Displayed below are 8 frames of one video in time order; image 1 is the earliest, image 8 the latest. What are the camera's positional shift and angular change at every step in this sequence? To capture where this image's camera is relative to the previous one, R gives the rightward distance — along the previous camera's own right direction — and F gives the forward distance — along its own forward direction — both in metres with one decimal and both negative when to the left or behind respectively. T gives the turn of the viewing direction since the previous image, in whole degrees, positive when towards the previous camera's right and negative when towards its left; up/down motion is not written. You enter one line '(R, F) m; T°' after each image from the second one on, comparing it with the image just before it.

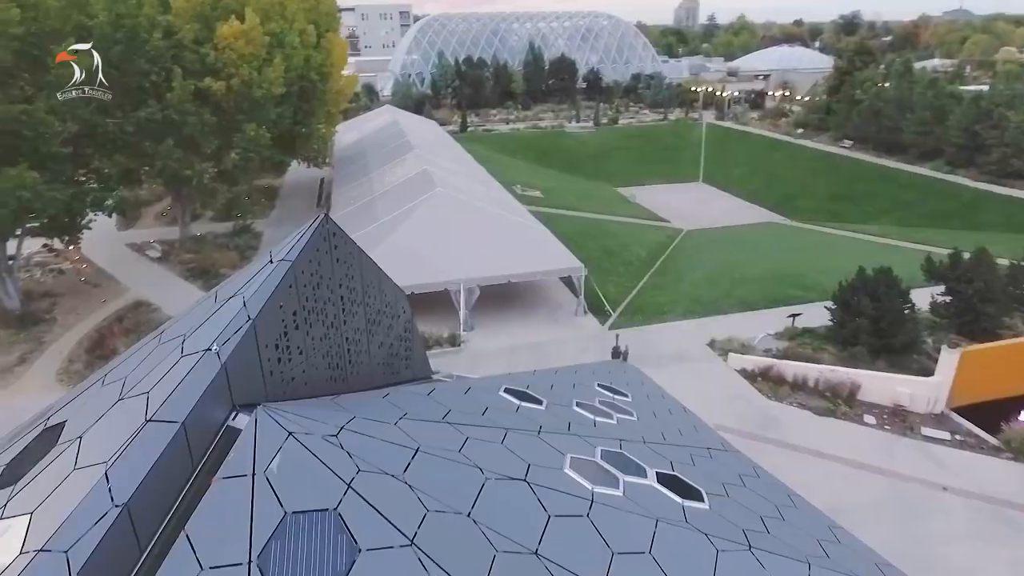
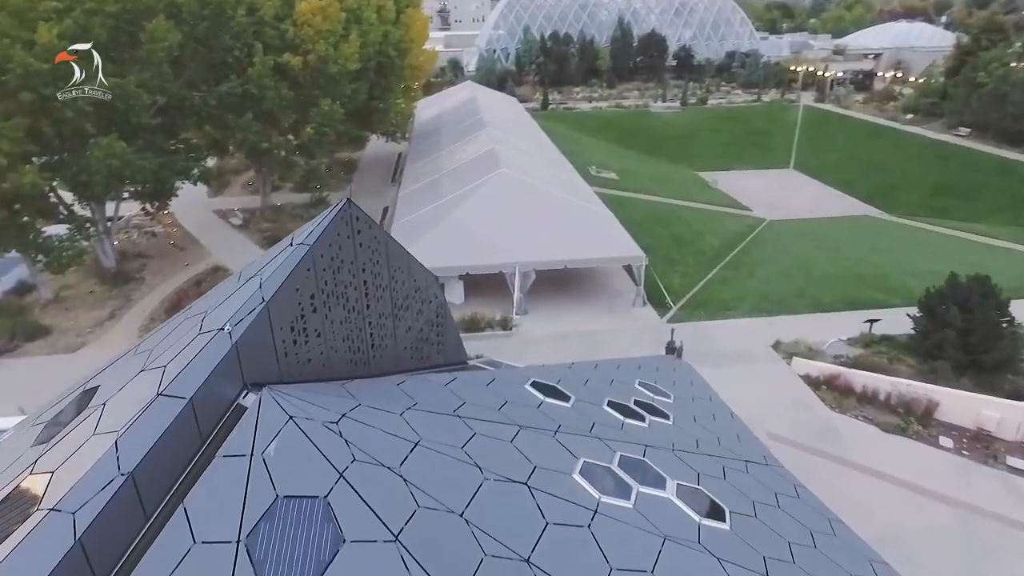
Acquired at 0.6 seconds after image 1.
(+0.9, +0.4) m; -7°
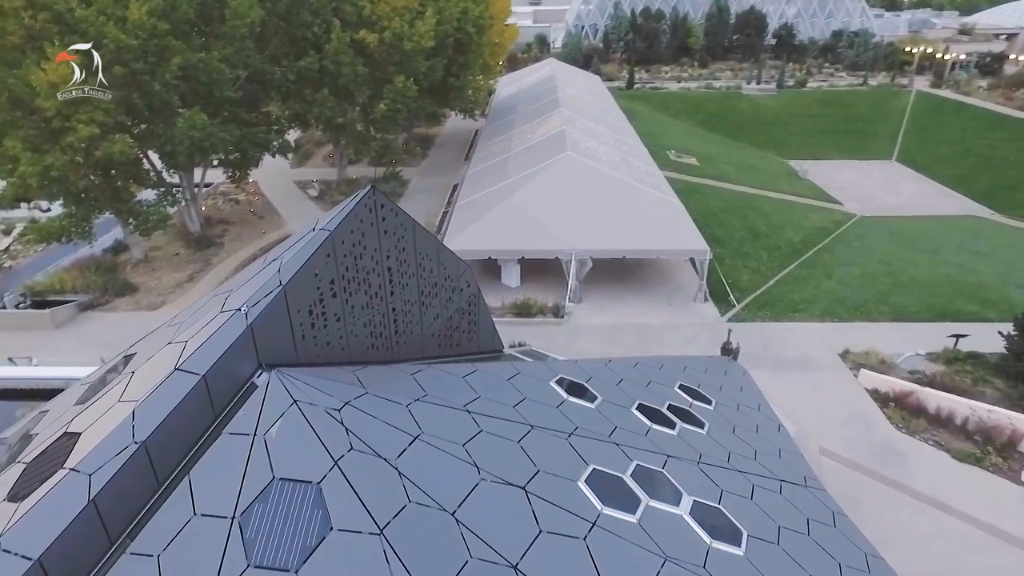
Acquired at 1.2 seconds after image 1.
(+0.9, +0.3) m; -7°
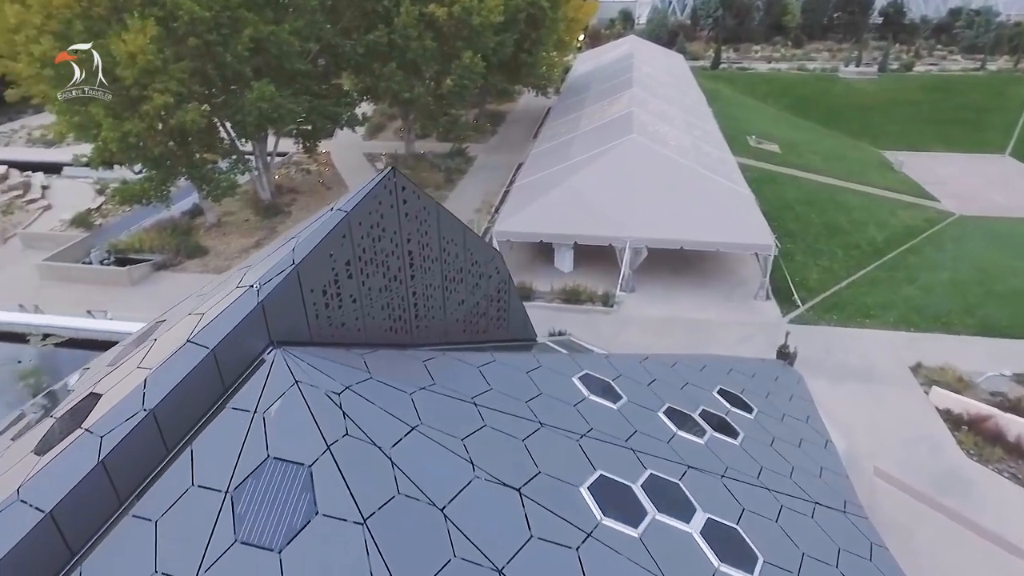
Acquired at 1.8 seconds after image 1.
(+0.8, +0.4) m; -7°
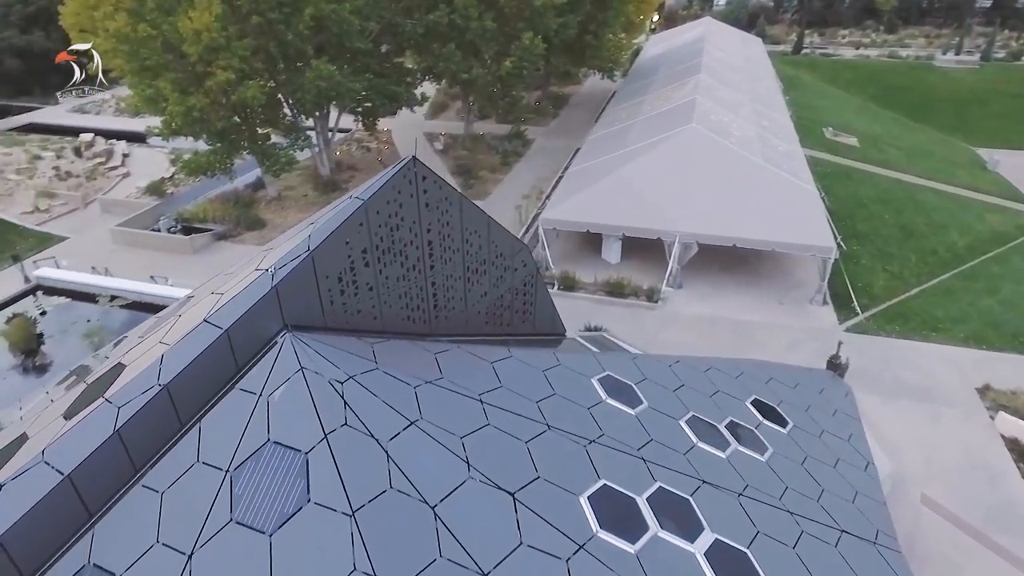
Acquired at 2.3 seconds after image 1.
(+0.7, +0.3) m; -6°
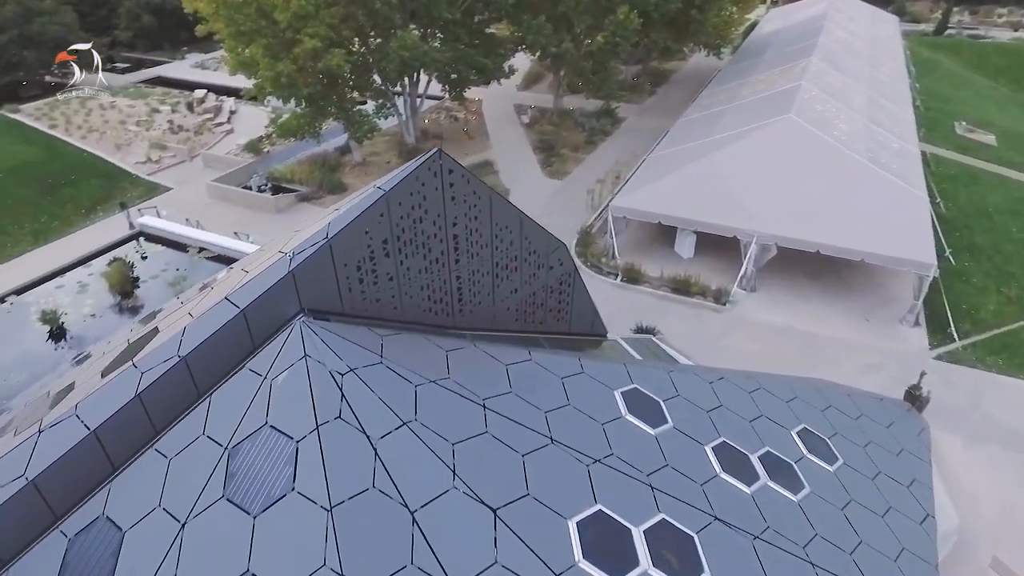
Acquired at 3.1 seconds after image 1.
(+1.0, +0.4) m; -8°
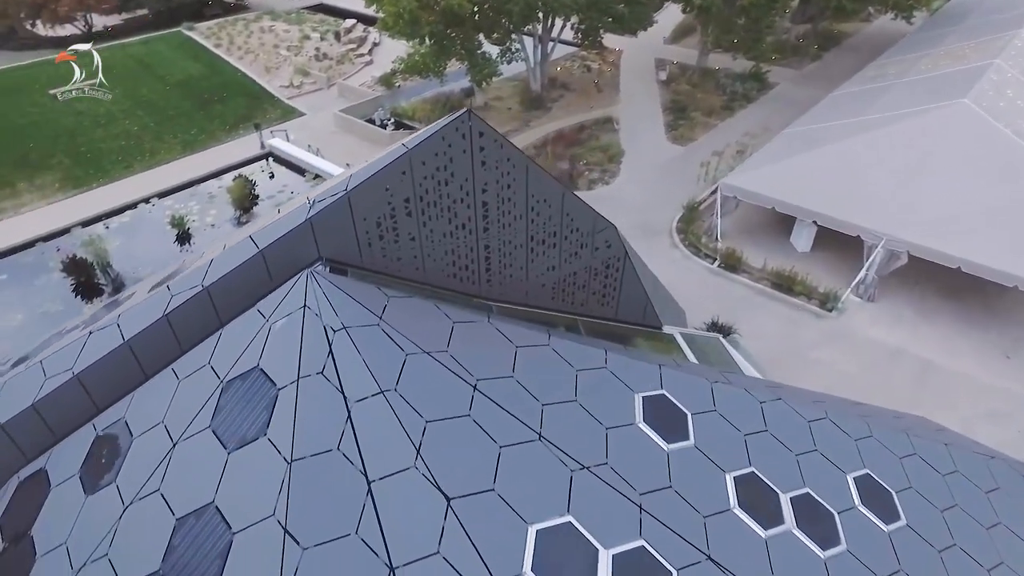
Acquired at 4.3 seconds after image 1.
(+1.5, +0.8) m; -12°
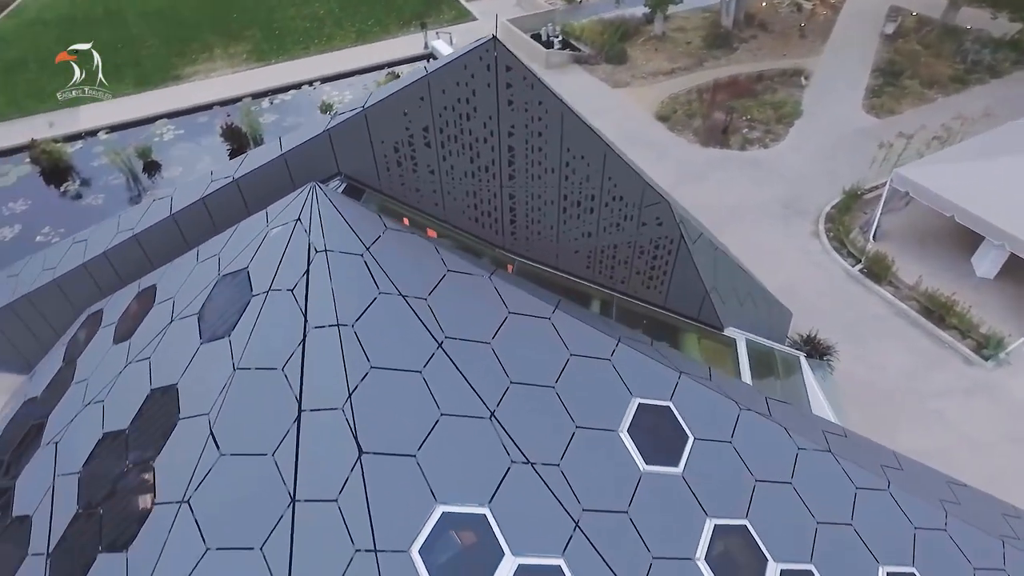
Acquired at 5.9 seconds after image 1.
(+2.1, +1.2) m; -15°
